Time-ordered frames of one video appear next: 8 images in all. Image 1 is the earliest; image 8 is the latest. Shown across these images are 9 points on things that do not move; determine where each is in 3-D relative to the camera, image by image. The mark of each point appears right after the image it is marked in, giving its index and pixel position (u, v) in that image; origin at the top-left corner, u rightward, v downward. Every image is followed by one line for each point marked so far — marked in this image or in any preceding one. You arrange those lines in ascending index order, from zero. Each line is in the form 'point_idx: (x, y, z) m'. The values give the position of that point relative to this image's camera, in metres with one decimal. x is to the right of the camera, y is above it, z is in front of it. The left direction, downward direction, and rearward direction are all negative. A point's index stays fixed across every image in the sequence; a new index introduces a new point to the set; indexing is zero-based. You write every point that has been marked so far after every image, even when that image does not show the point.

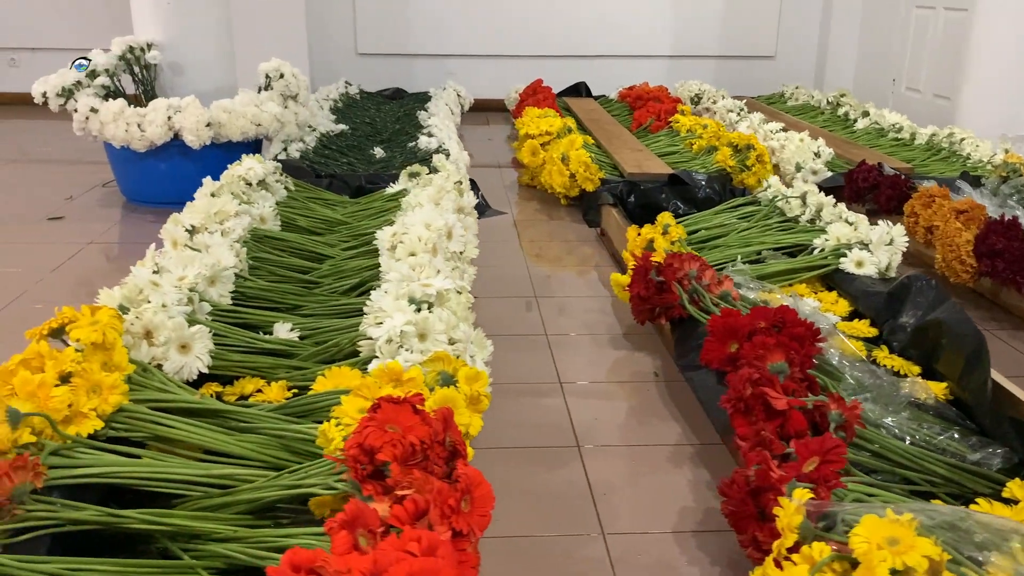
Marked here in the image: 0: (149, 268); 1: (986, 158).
0: (-0.7, 0.0, +1.7) m
1: (+1.7, +0.5, +3.1) m
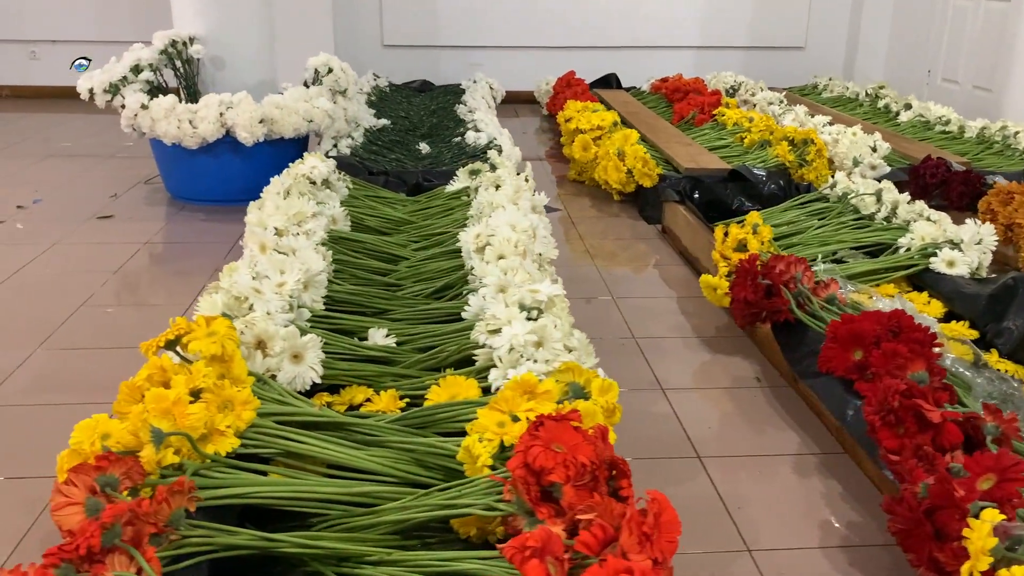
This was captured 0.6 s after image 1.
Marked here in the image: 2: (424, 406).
0: (-0.5, 0.0, +1.7) m
1: (+1.8, +0.5, +3.1) m
2: (-0.1, -0.2, +1.5) m
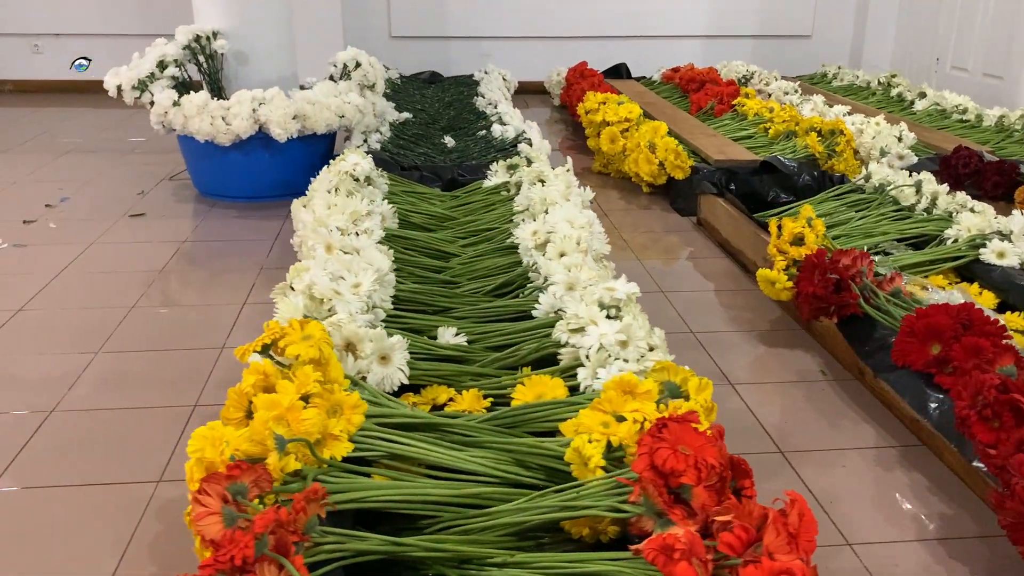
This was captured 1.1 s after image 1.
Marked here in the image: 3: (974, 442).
0: (-0.3, 0.0, +1.7) m
1: (+2.0, +0.5, +3.2) m
2: (0.0, -0.2, +1.5) m
3: (+0.7, -0.2, +1.4) m
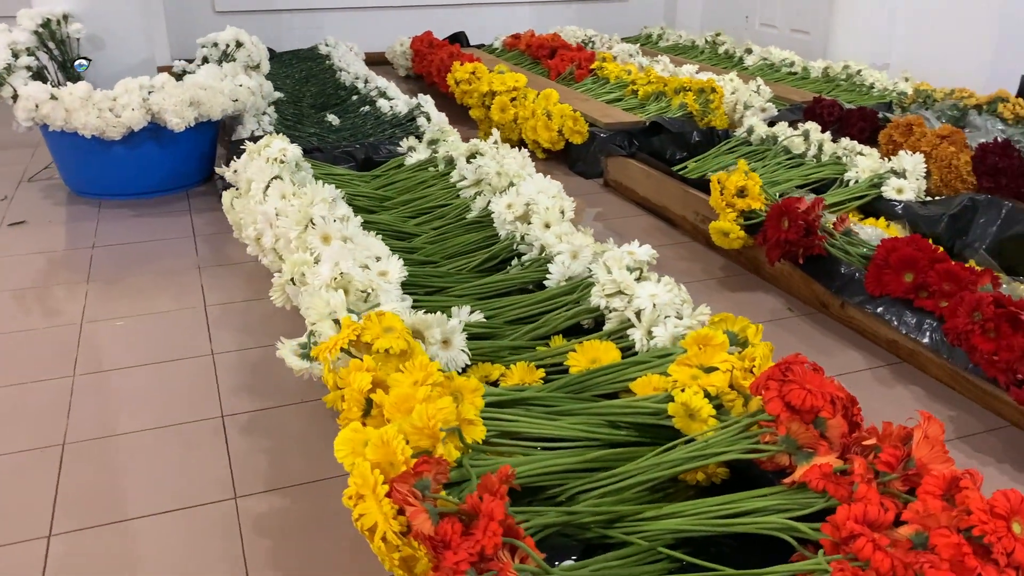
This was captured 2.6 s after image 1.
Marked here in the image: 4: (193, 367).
0: (-0.3, 0.0, +1.6) m
1: (+1.5, +0.8, +3.6) m
2: (+0.1, -0.1, +1.6) m
3: (+0.8, -0.1, +1.6) m
4: (-0.6, -0.2, +1.8) m
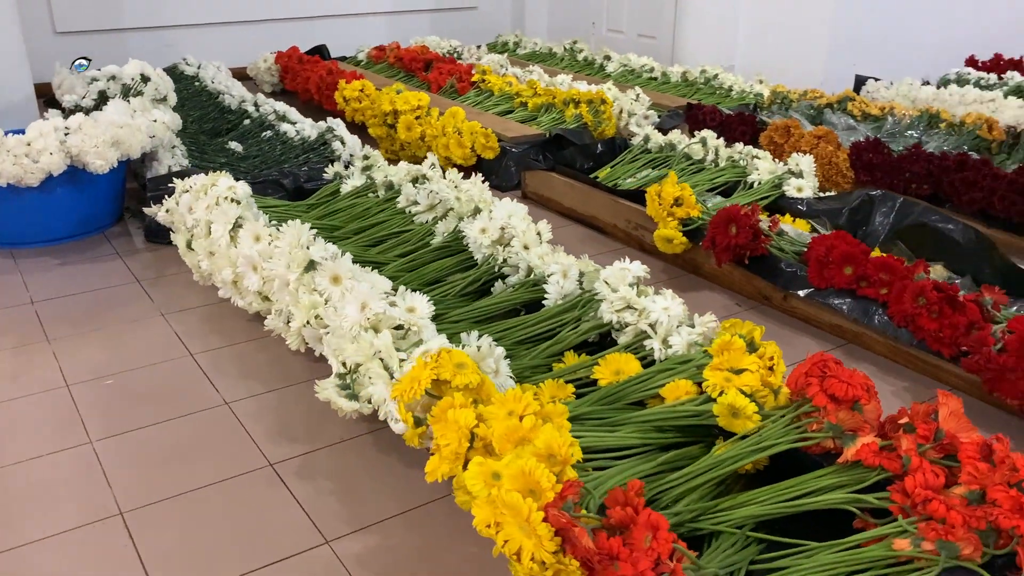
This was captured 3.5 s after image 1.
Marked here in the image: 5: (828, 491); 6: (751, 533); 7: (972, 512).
0: (-0.3, 0.0, +1.7) m
1: (+1.1, +0.9, +4.0) m
2: (+0.2, -0.2, +1.7) m
3: (+0.9, -0.1, +1.9) m
4: (-0.6, -0.3, +1.8) m
5: (+0.5, -0.3, +1.4) m
6: (+0.4, -0.4, +1.4) m
7: (+0.6, -0.3, +1.2) m
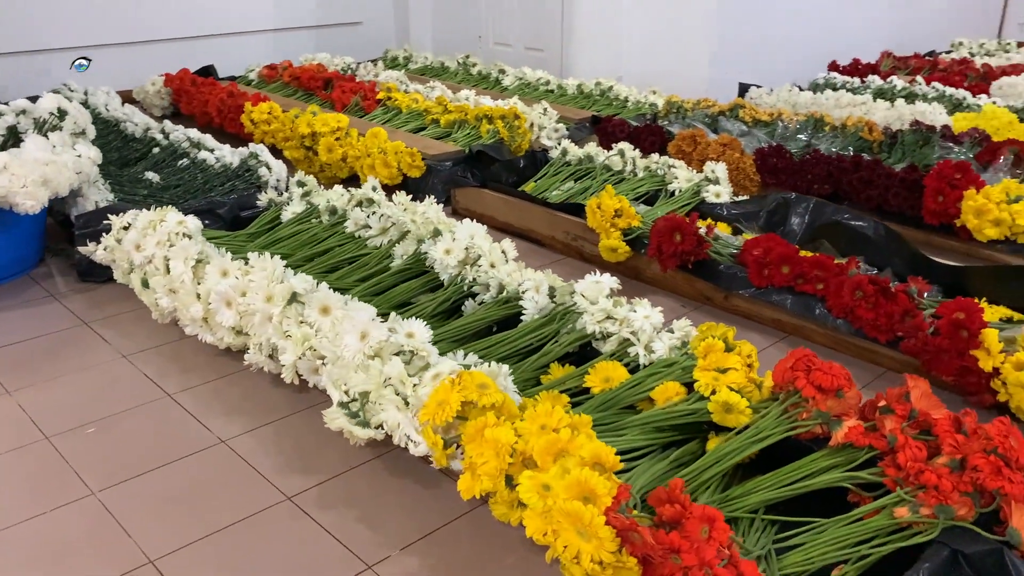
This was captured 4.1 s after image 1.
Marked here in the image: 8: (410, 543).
0: (-0.3, -0.1, +1.8) m
1: (+0.6, +0.9, +4.2) m
2: (+0.2, -0.2, +1.8) m
3: (+0.8, -0.1, +2.1) m
4: (-0.6, -0.3, +1.8) m
5: (+0.5, -0.3, +1.5) m
6: (+0.4, -0.4, +1.5) m
7: (+0.7, -0.3, +1.4) m
8: (-0.2, -0.4, +1.5) m
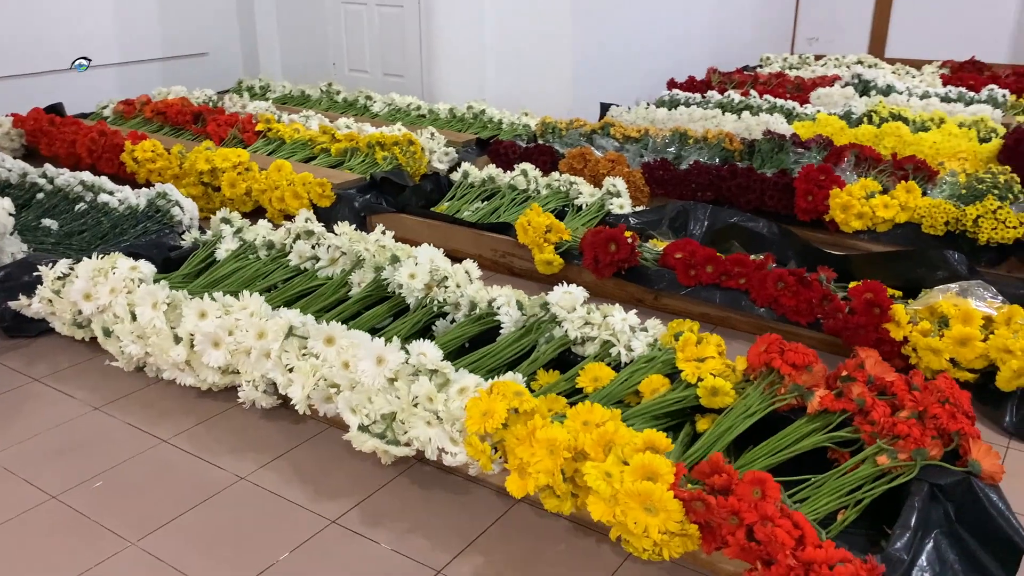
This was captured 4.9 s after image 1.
0: (-0.2, -0.1, +1.9) m
1: (0.0, +0.8, +4.4) m
2: (+0.2, -0.2, +2.0) m
3: (+0.7, -0.1, +2.4) m
4: (-0.5, -0.4, +1.8) m
5: (+0.6, -0.3, +1.8) m
6: (+0.5, -0.4, +1.8) m
7: (+0.8, -0.3, +1.7) m
8: (-0.1, -0.5, +1.7) m
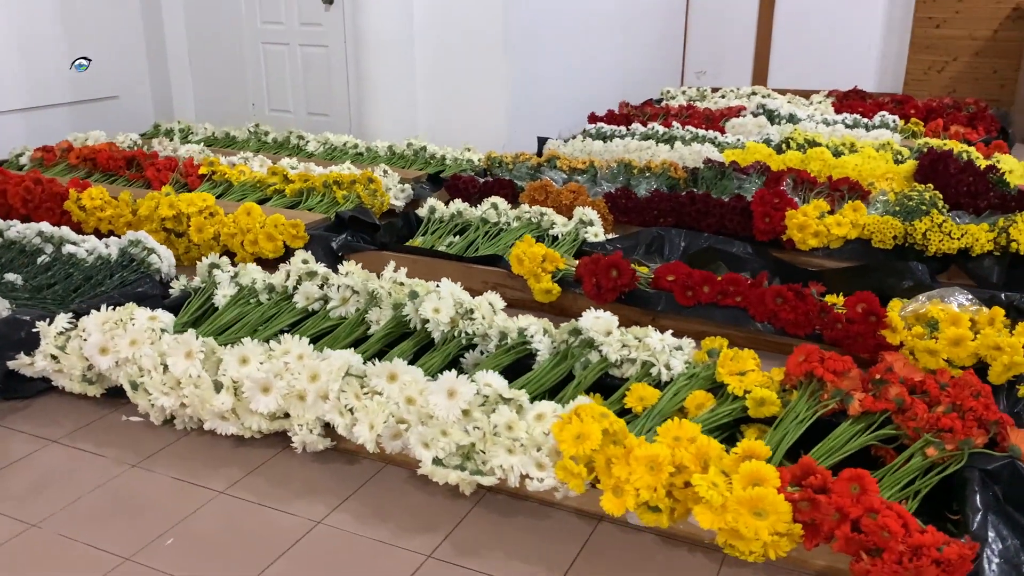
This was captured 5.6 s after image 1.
0: (-0.1, -0.2, +1.9) m
1: (-0.3, +0.7, +4.5) m
2: (+0.3, -0.3, +2.1) m
3: (+0.8, -0.1, +2.6) m
4: (-0.4, -0.5, +1.8) m
5: (+0.7, -0.3, +2.0) m
6: (+0.7, -0.4, +1.9) m
7: (+0.9, -0.3, +1.9) m
8: (+0.1, -0.5, +1.7) m
